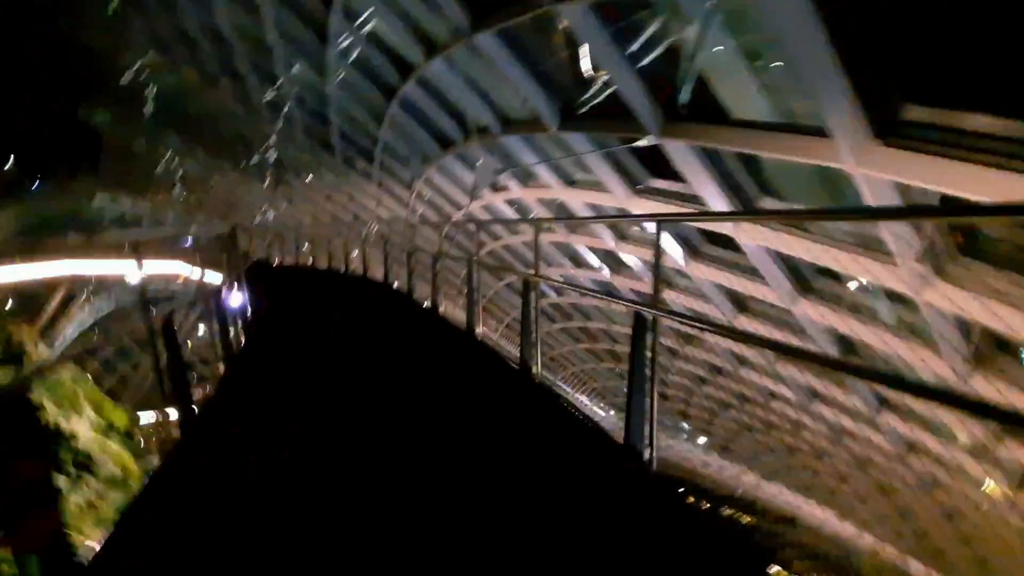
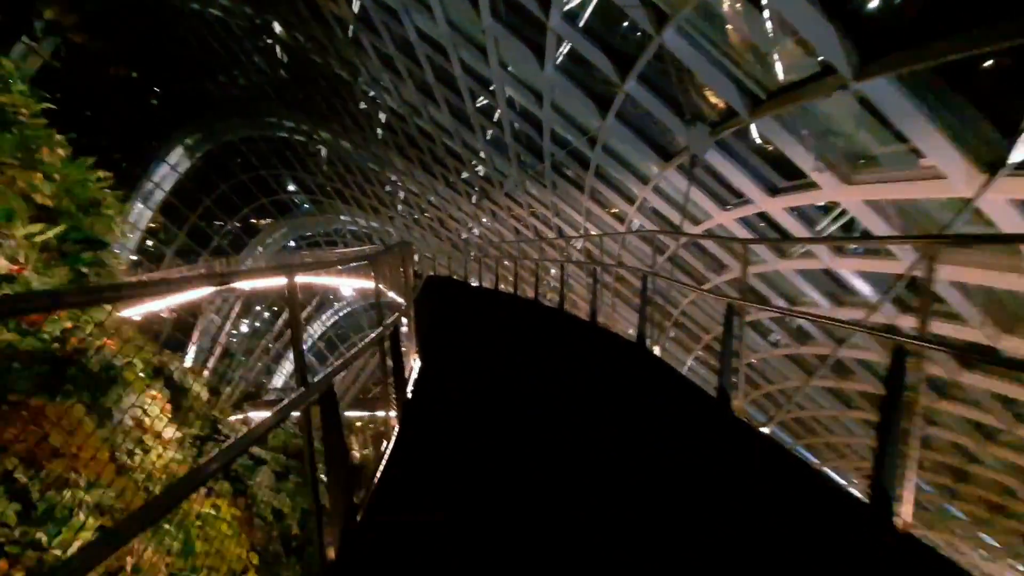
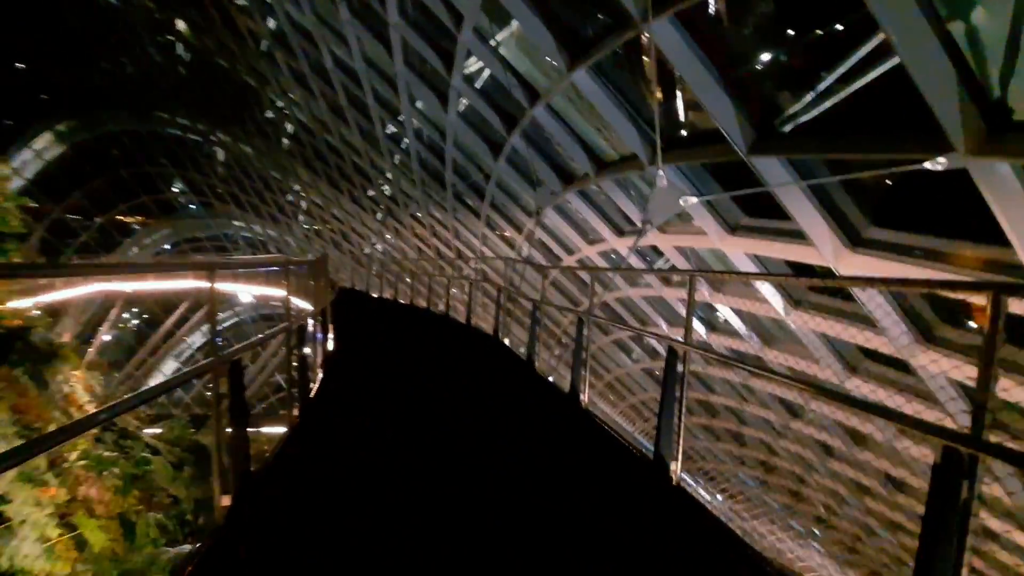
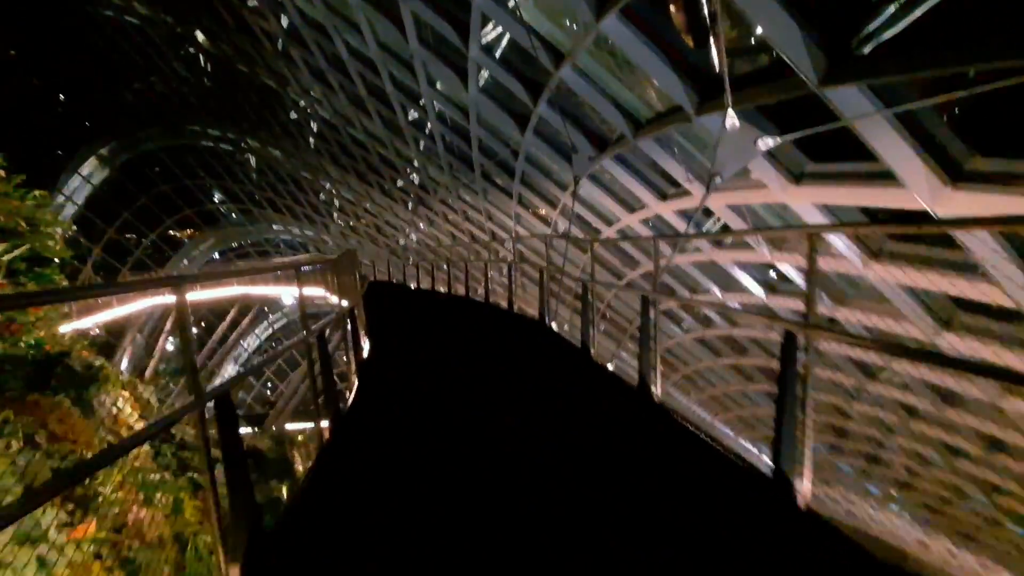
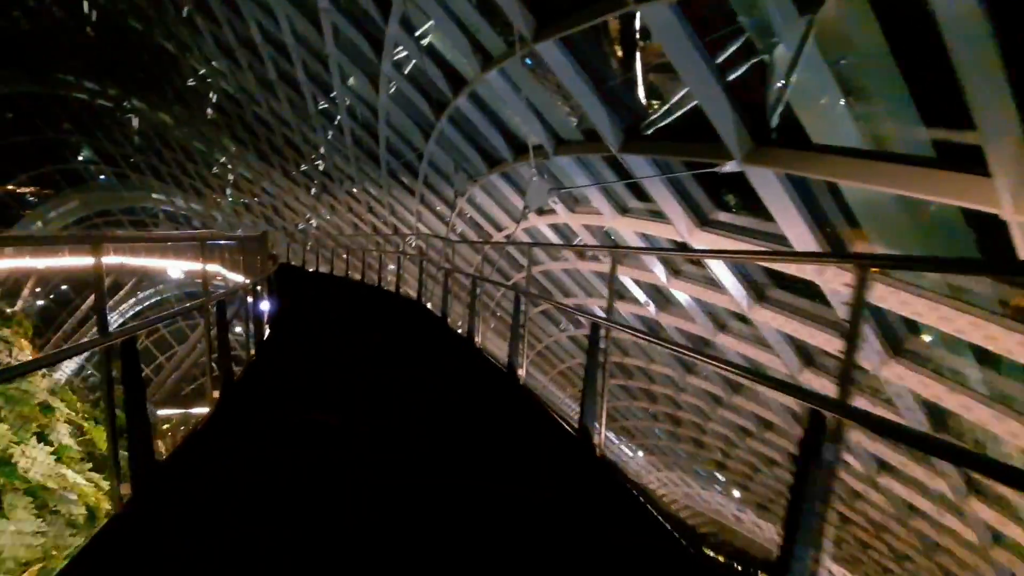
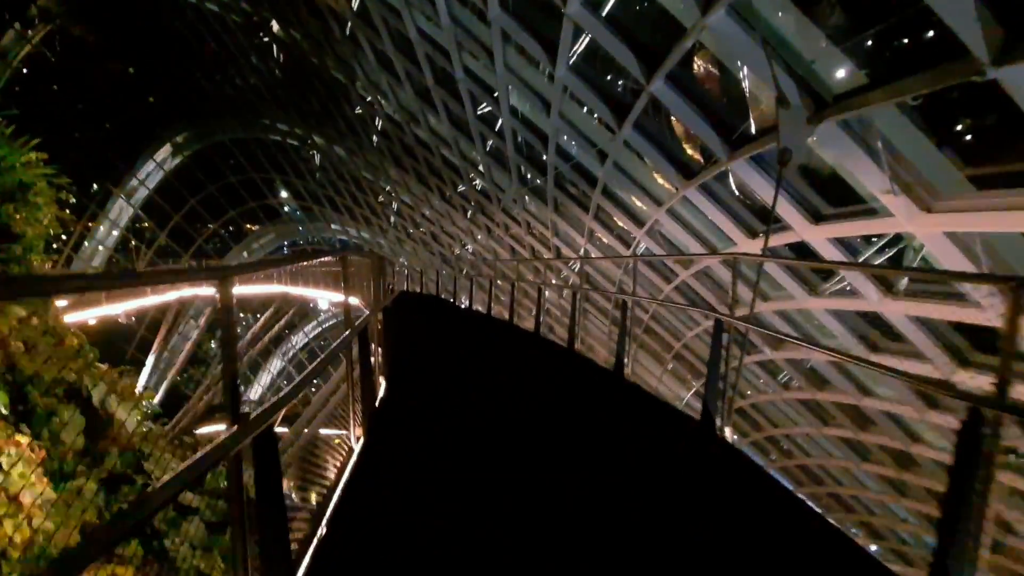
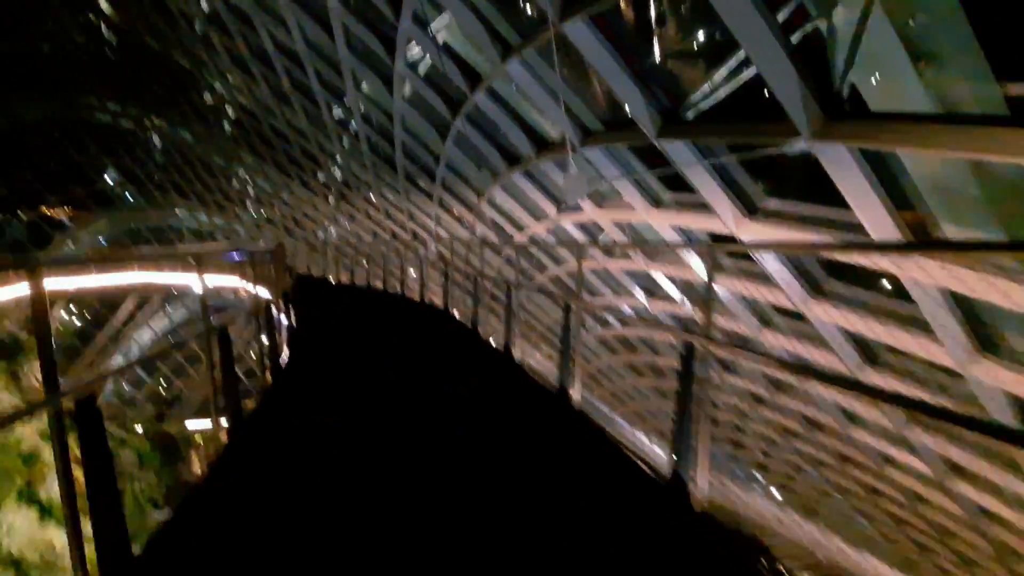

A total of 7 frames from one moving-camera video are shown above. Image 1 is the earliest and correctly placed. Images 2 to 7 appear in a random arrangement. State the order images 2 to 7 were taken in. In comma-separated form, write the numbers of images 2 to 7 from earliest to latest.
5, 7, 3, 4, 2, 6
